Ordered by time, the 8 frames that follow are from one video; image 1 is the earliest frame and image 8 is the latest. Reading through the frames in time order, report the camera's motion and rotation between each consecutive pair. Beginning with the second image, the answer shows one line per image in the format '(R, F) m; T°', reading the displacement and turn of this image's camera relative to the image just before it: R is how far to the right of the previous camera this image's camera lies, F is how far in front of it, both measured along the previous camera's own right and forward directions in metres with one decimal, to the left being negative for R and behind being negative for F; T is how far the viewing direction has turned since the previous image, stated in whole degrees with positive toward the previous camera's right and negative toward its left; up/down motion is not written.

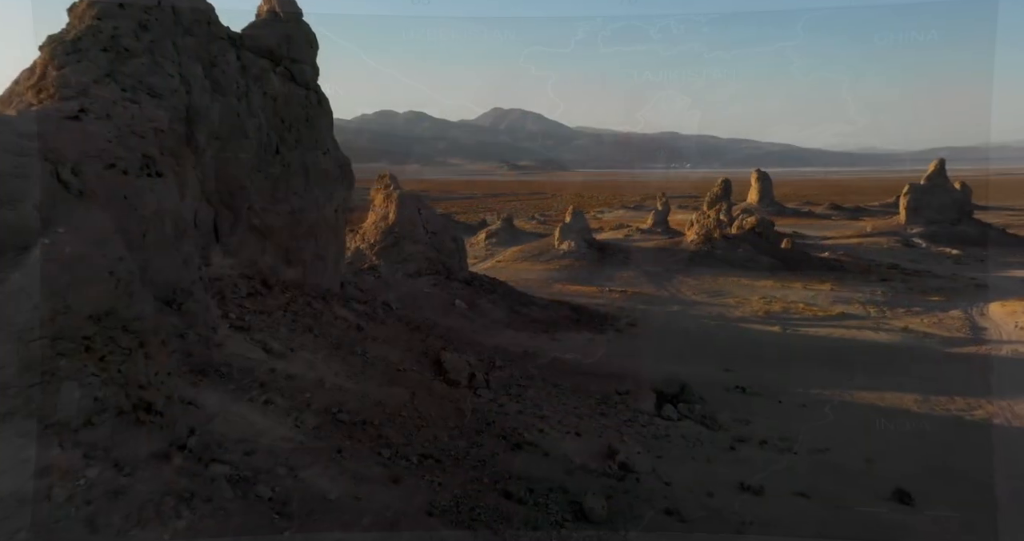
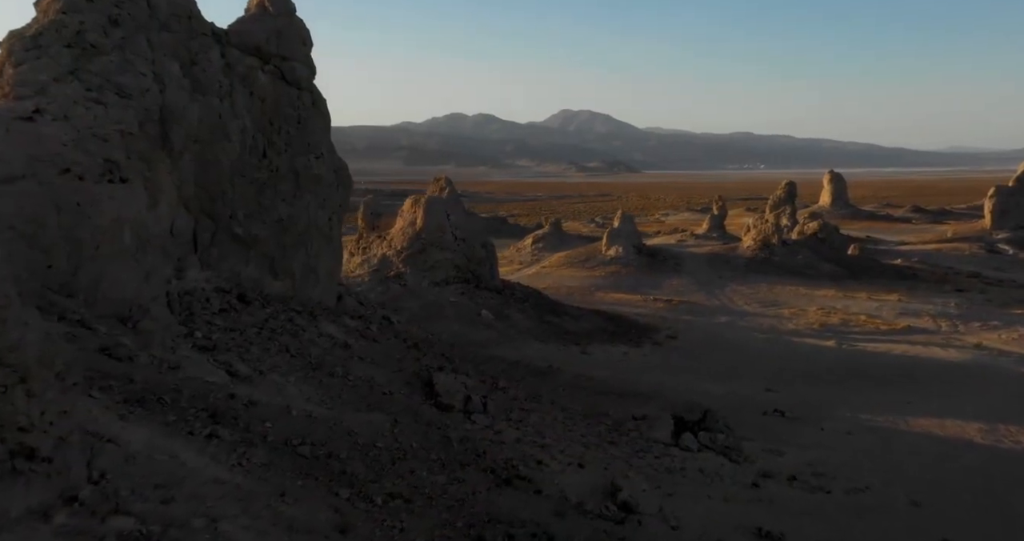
(+0.7, +0.9) m; -4°
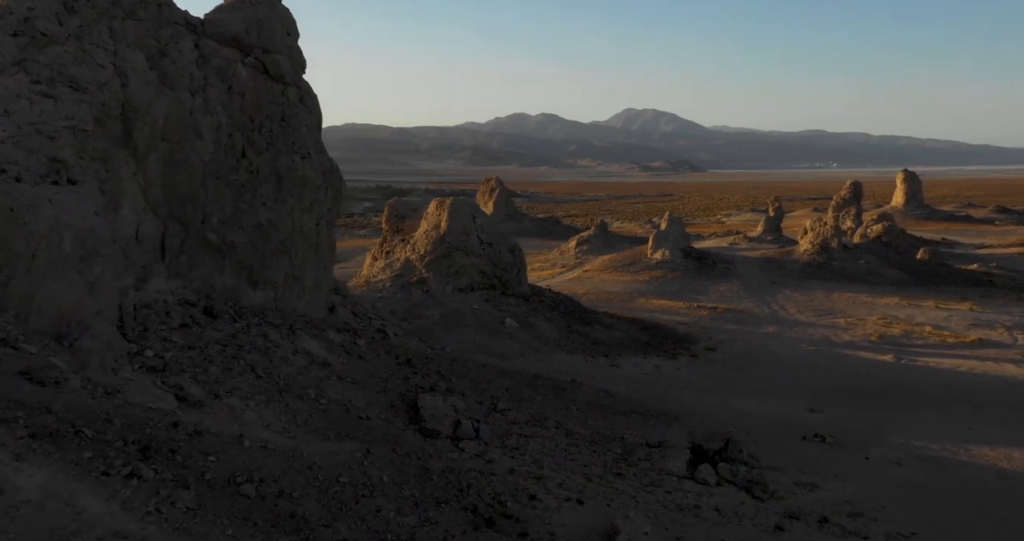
(+0.6, +0.9) m; -4°
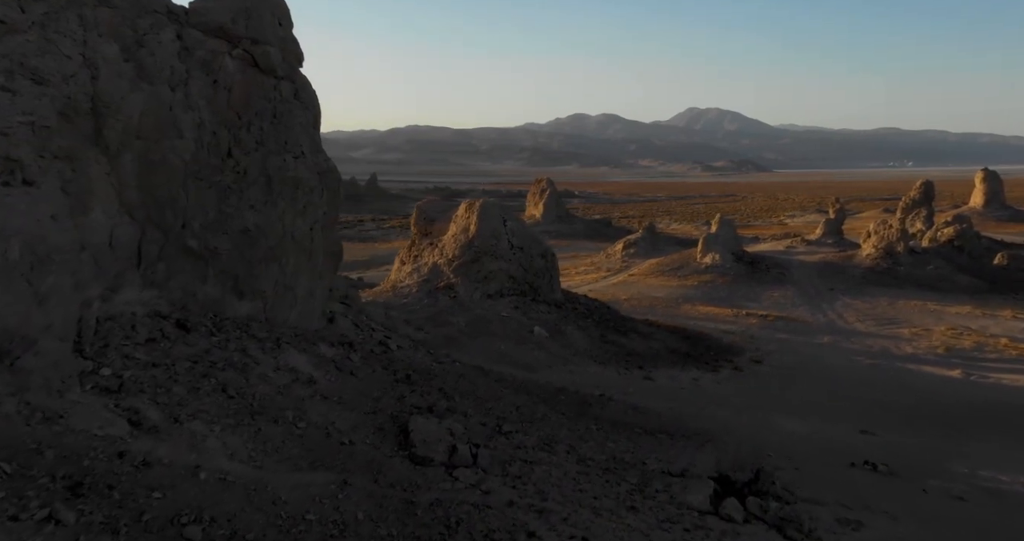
(+0.5, +0.8) m; -4°
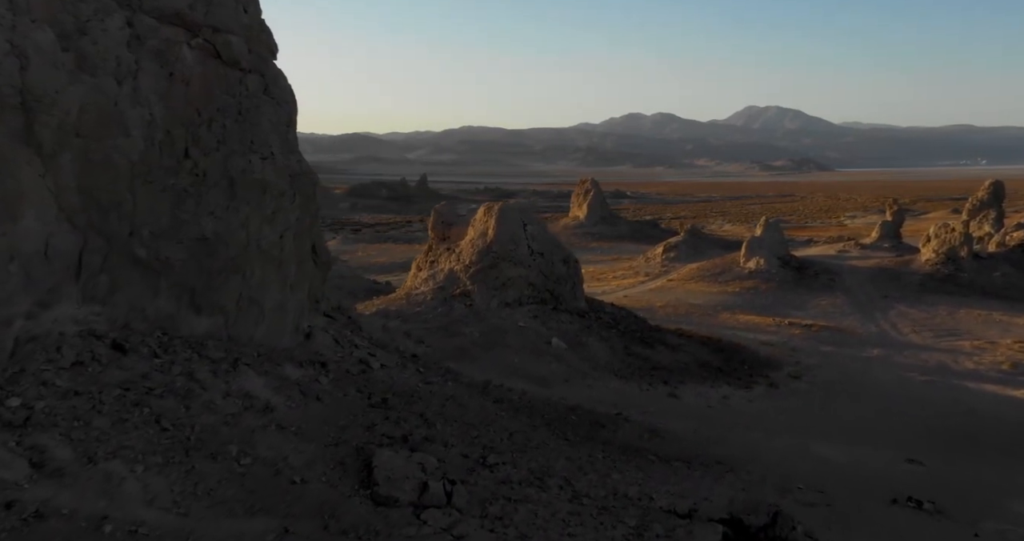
(+0.6, +0.9) m; -3°
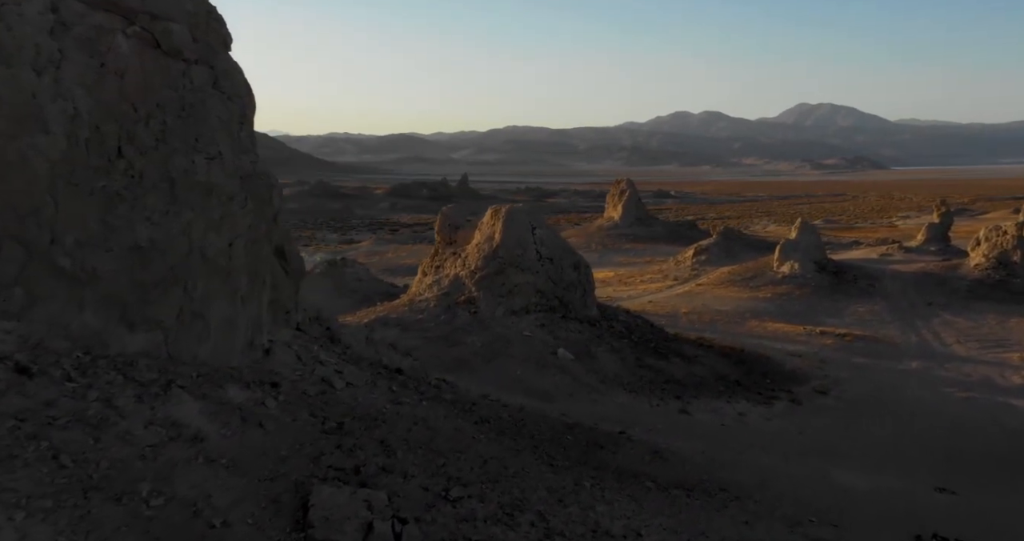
(+0.6, +0.8) m; -3°
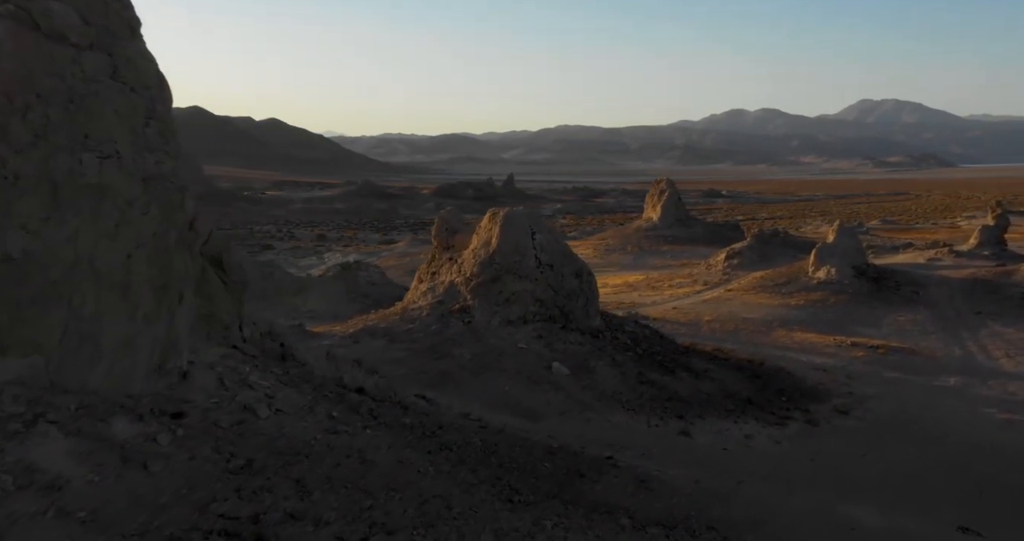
(+0.9, +0.9) m; -3°
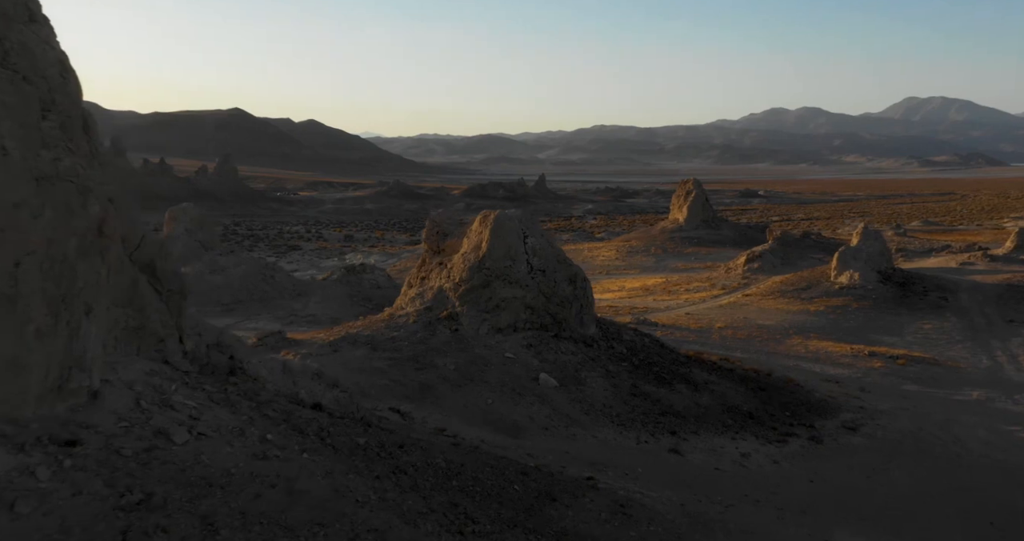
(+0.7, +0.7) m; -2°
